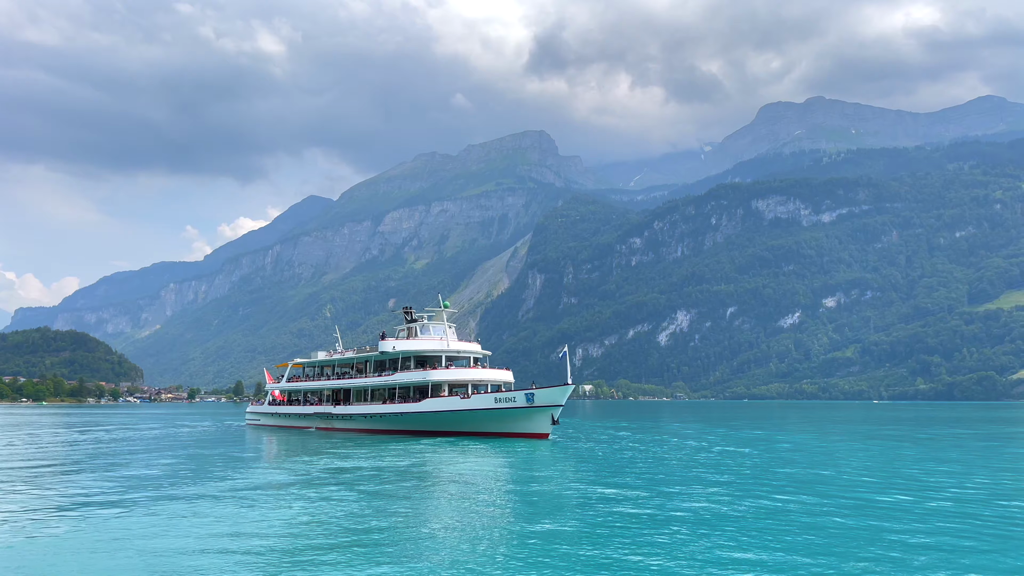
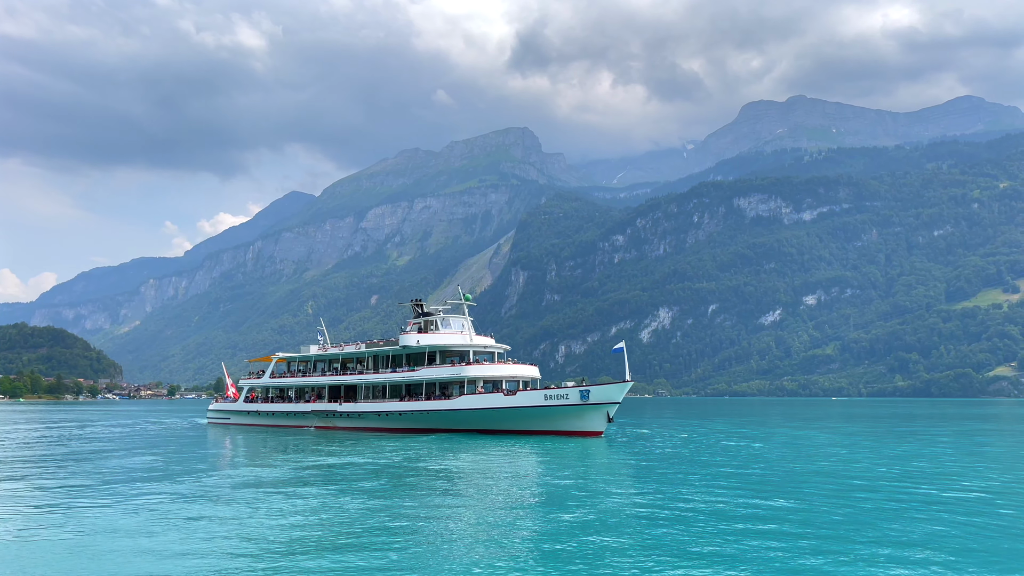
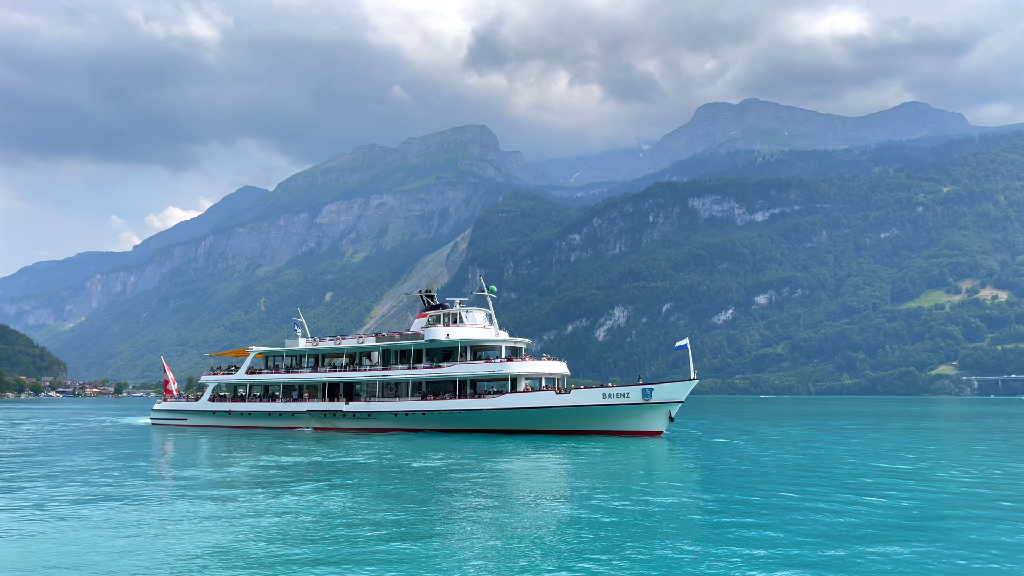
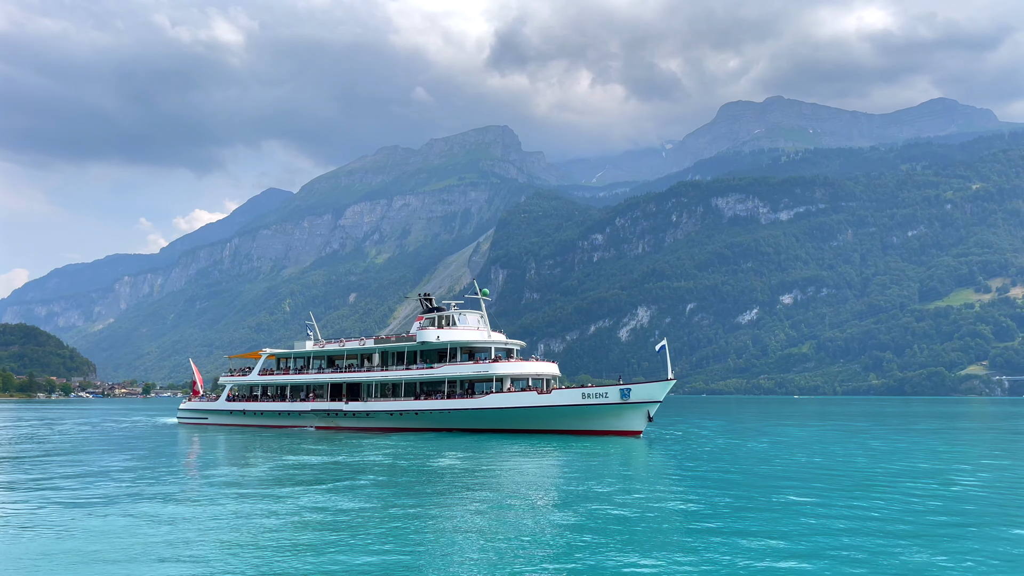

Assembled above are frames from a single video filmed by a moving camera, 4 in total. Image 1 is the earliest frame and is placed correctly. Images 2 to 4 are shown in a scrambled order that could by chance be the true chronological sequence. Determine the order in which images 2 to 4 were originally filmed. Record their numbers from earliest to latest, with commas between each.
2, 4, 3
